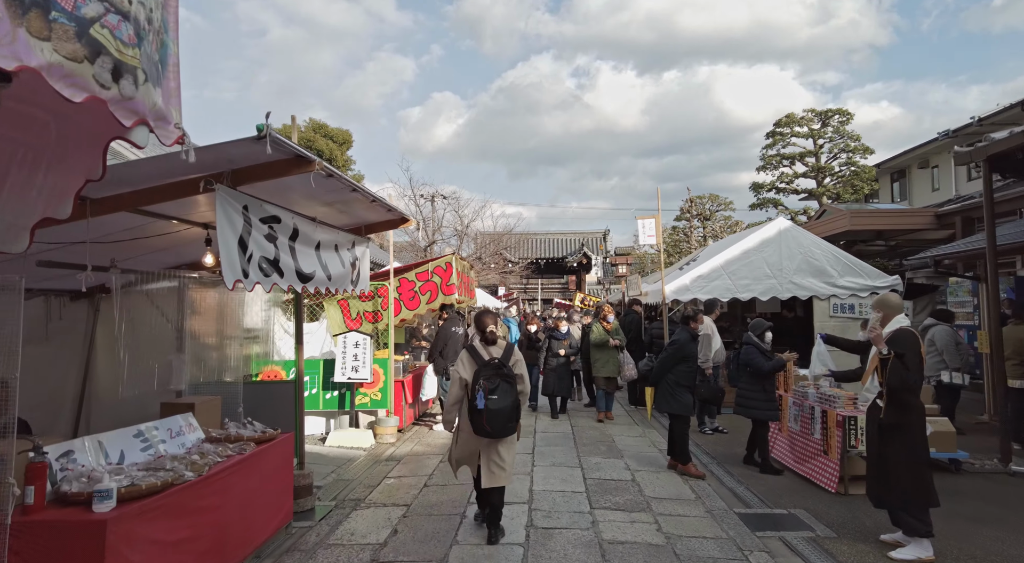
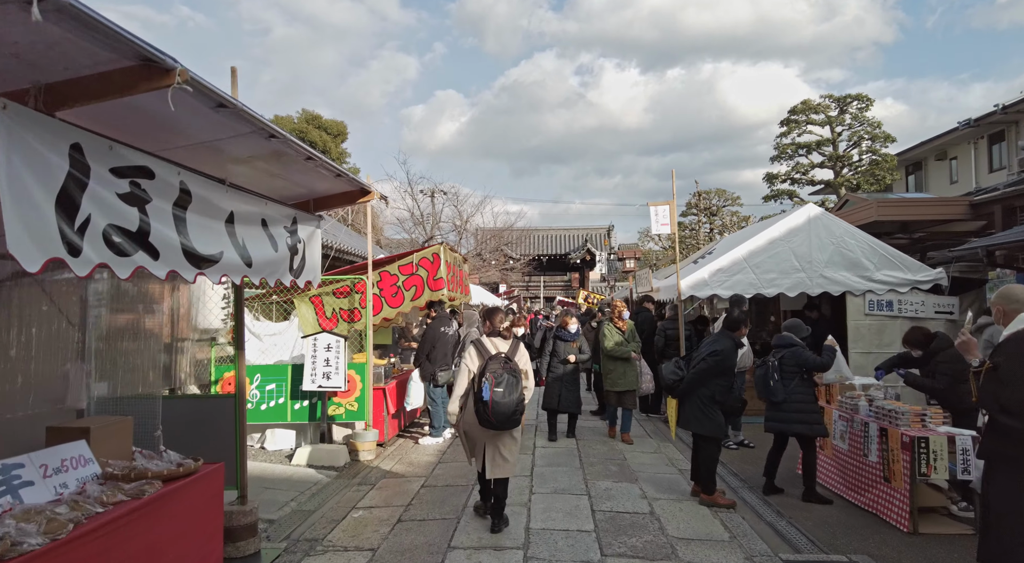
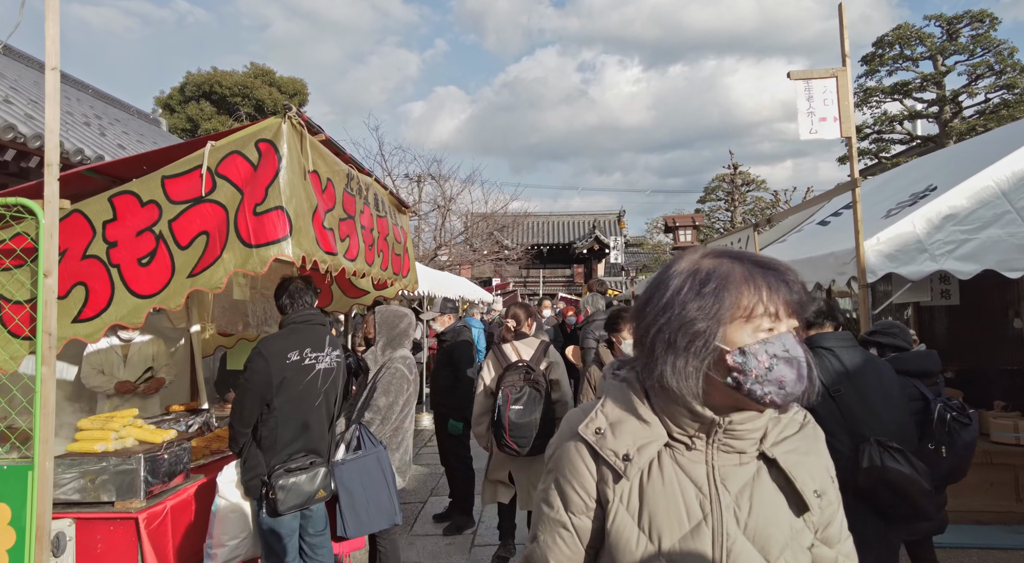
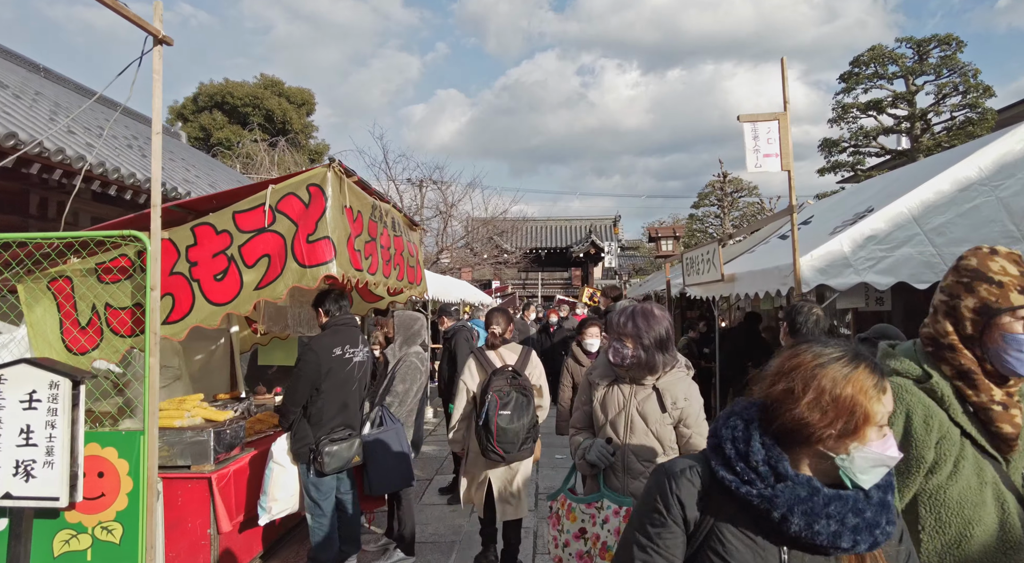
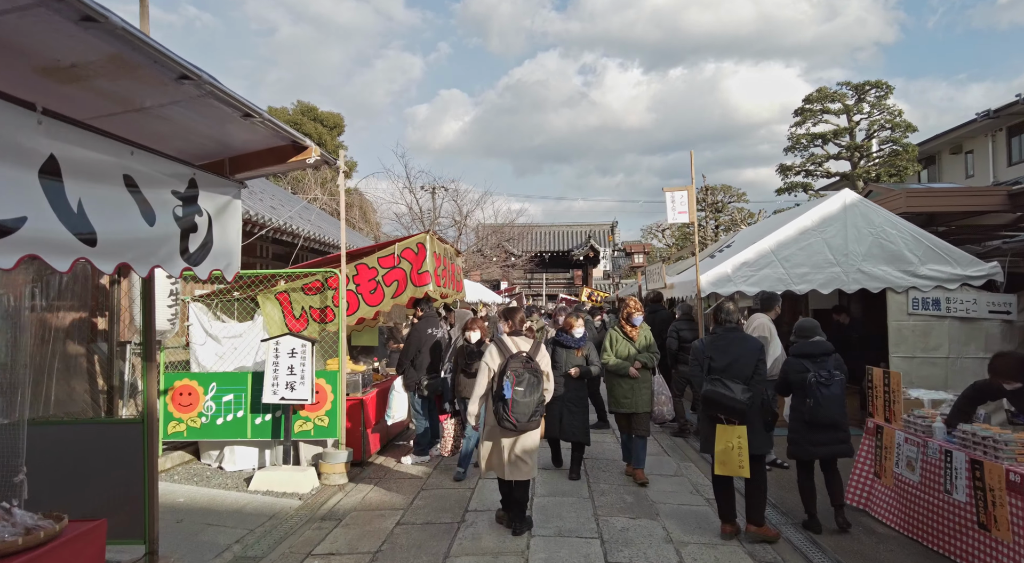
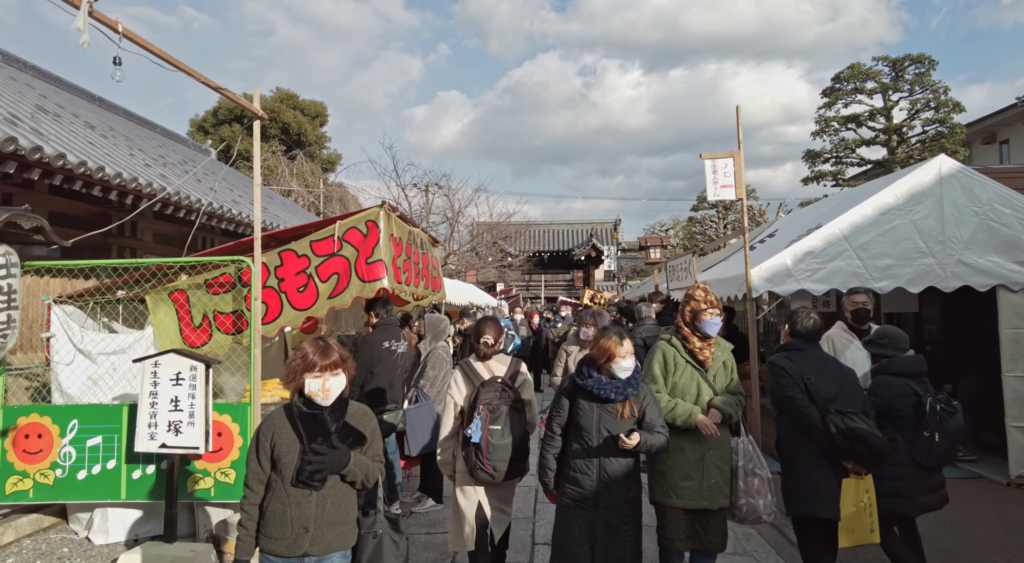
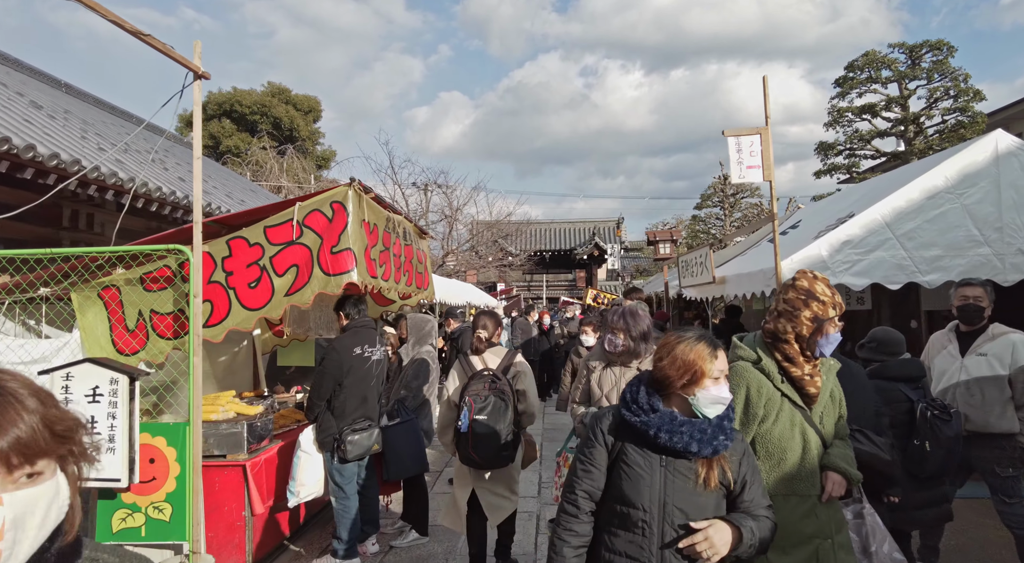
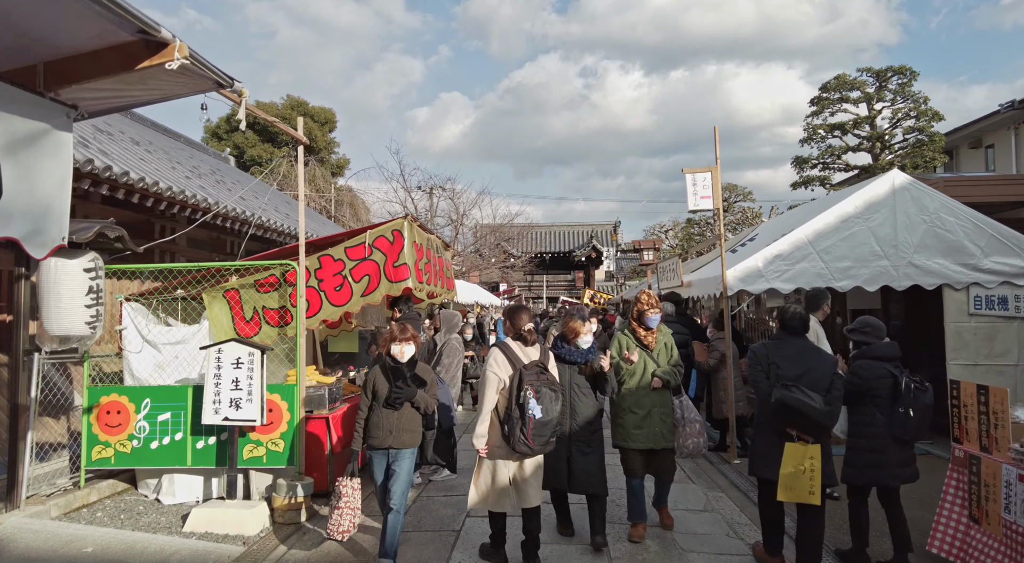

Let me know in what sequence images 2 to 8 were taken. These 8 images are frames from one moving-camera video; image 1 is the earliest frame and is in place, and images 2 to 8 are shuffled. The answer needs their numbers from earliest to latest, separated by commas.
2, 5, 8, 6, 7, 4, 3
